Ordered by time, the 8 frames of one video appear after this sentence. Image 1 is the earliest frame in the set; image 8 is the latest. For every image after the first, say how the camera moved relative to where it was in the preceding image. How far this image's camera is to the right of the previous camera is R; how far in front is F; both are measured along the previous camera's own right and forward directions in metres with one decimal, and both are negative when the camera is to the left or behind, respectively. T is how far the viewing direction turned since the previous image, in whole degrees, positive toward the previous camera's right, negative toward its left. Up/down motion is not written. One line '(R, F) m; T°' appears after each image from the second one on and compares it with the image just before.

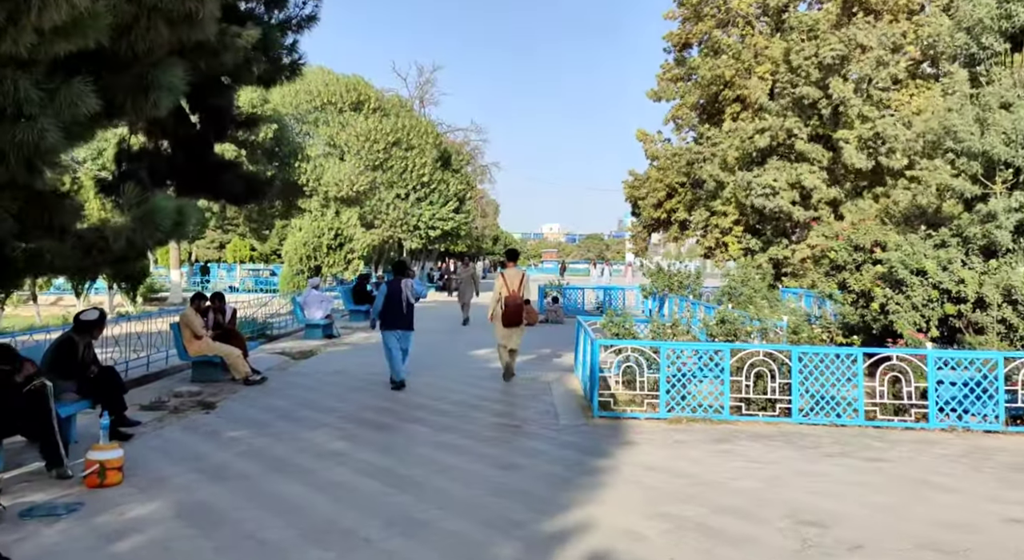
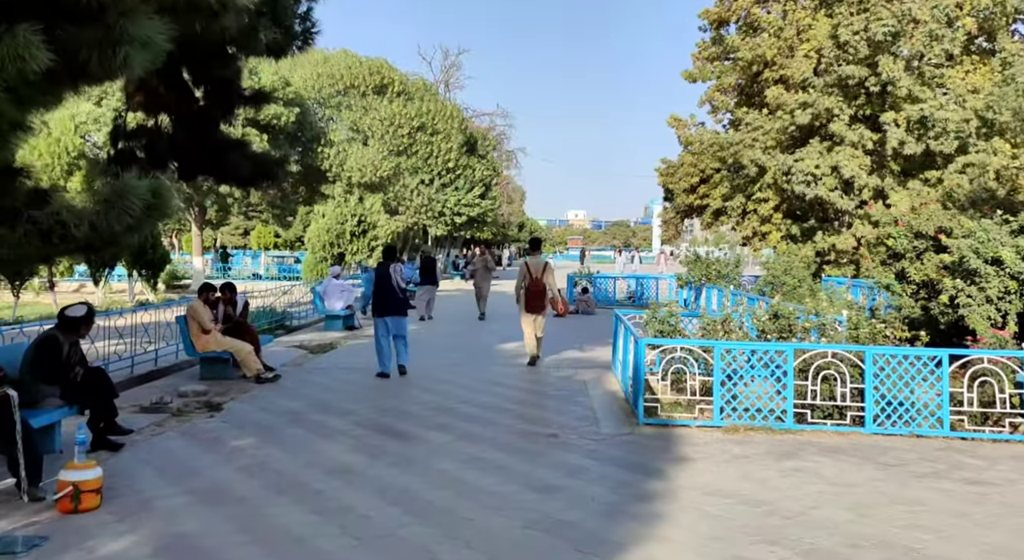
(-0.1, +0.7) m; -2°
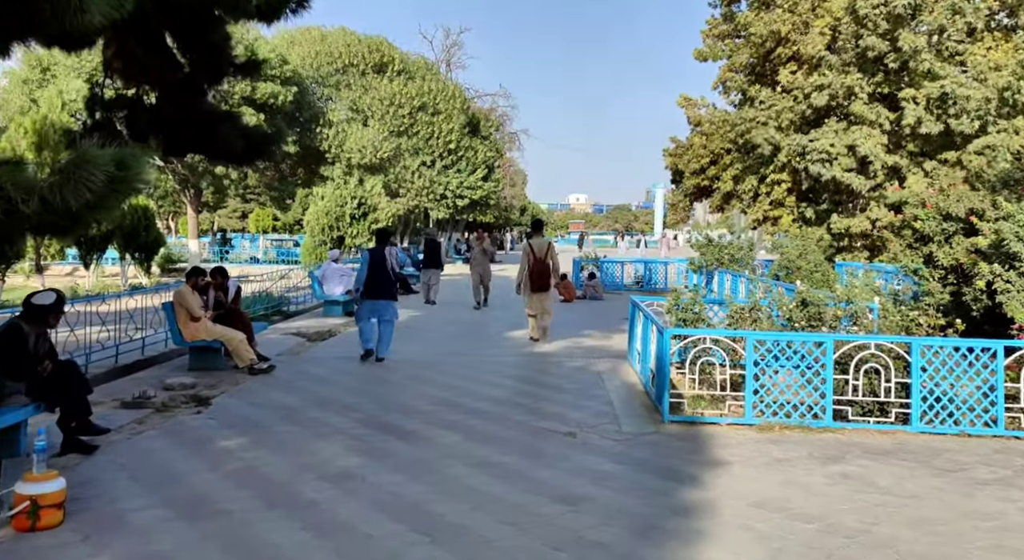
(-0.1, +0.5) m; 0°
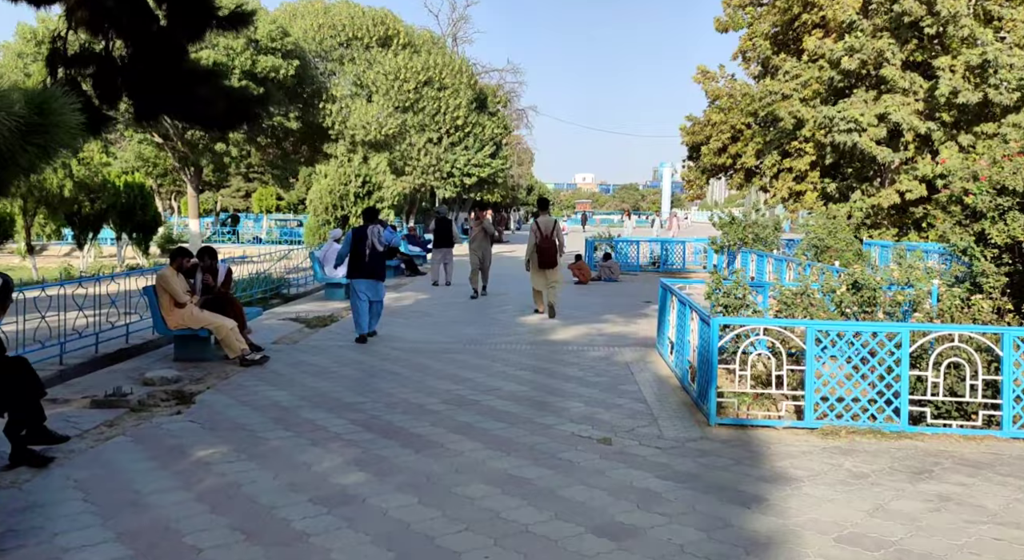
(-0.1, +0.7) m; 0°
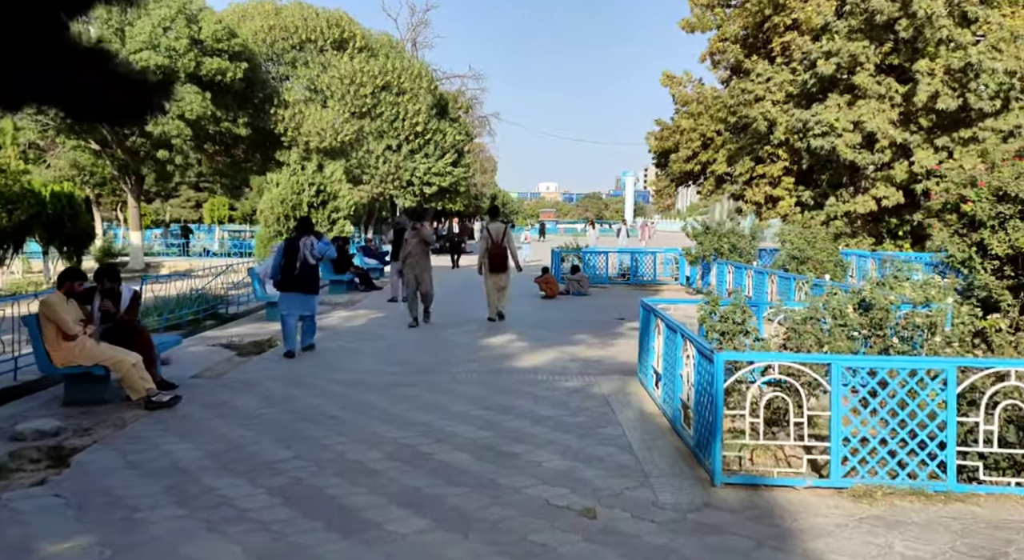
(0.0, +1.0) m; +3°
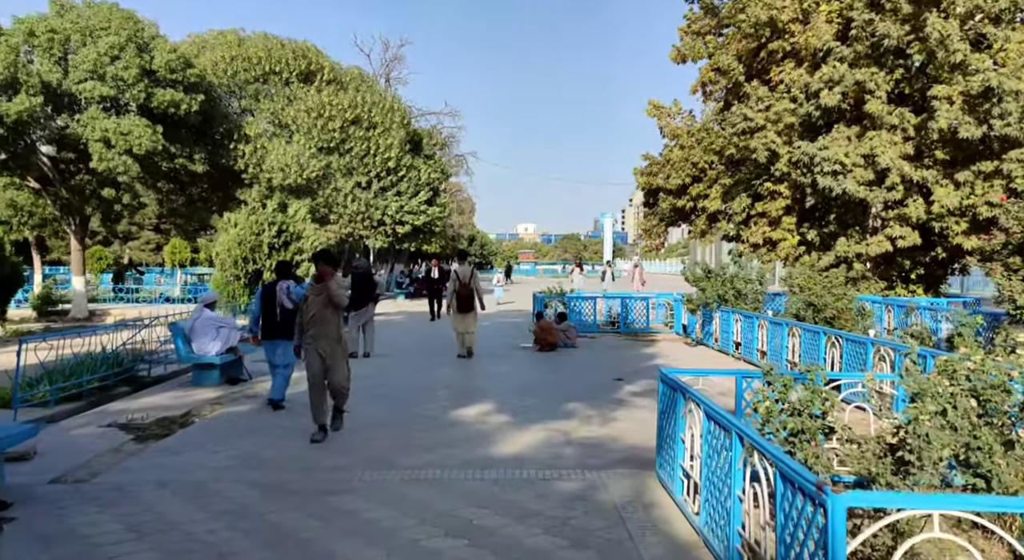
(0.0, +1.6) m; +2°
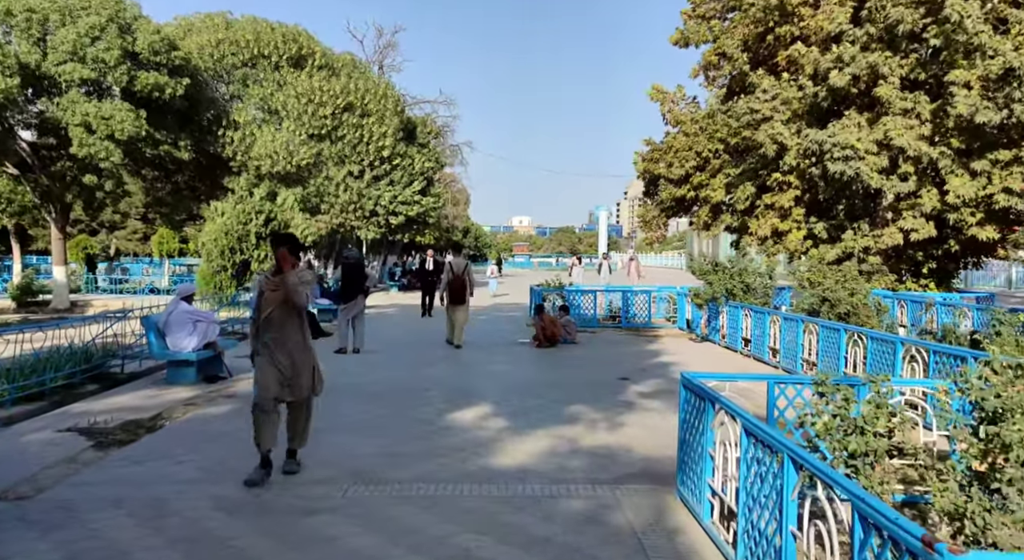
(-0.1, +0.6) m; +1°
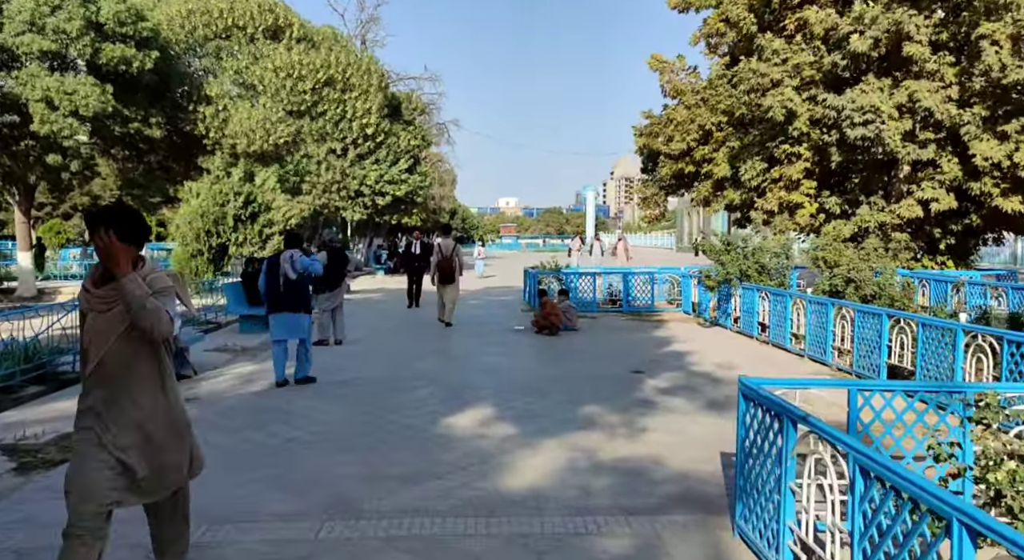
(-0.1, +0.9) m; +1°
